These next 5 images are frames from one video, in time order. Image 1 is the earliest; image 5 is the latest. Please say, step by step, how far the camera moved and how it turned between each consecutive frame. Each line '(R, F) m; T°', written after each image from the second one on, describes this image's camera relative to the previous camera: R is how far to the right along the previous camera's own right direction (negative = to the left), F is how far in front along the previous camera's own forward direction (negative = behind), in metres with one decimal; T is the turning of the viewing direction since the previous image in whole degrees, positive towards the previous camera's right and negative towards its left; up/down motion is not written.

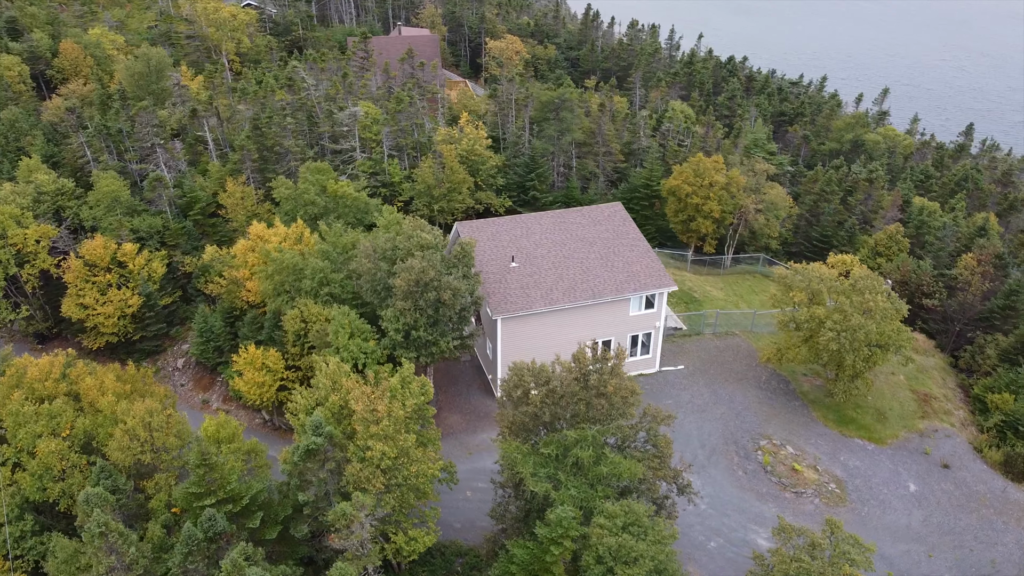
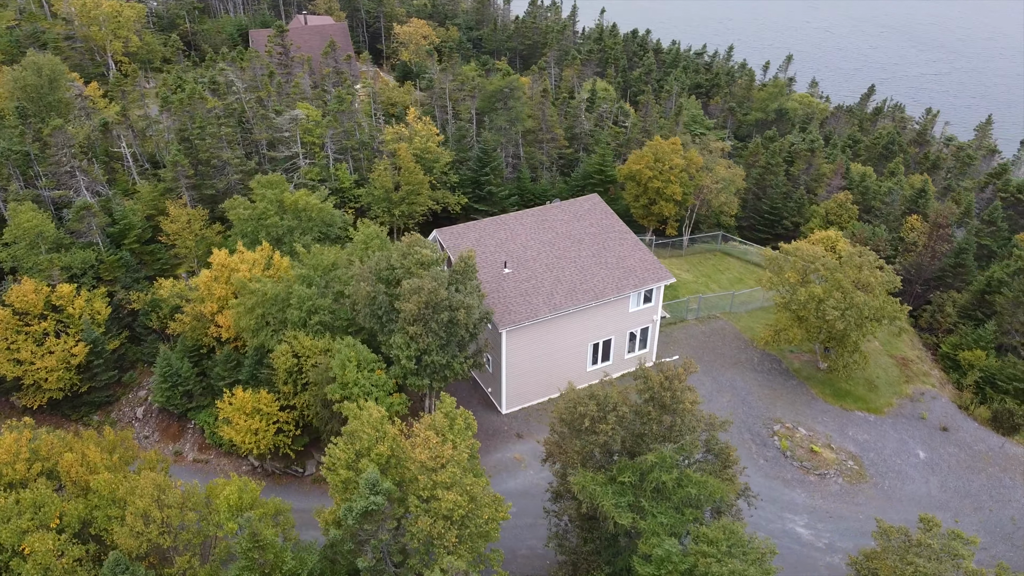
(-4.3, +2.0) m; +9°
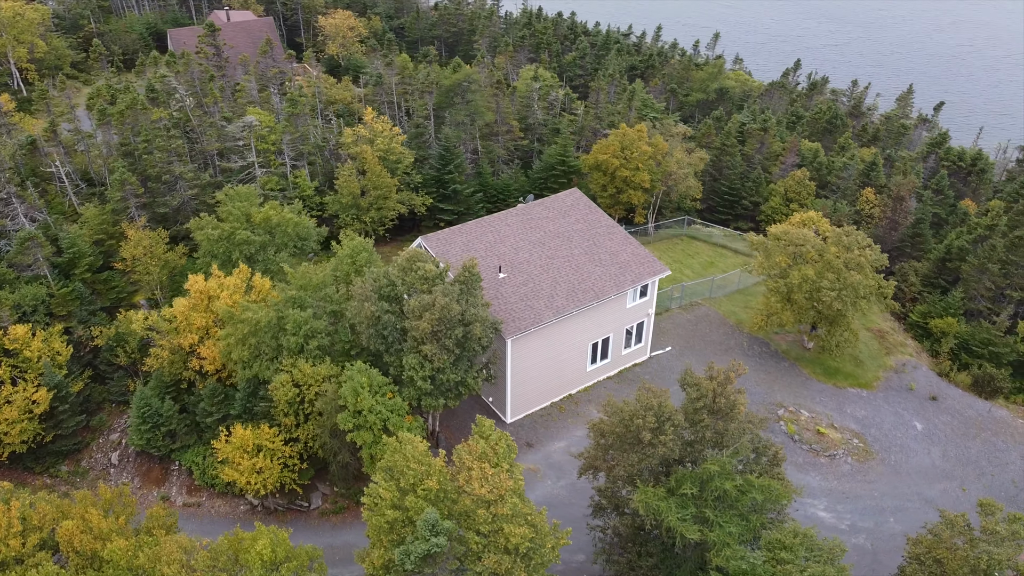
(-3.1, +1.3) m; +6°
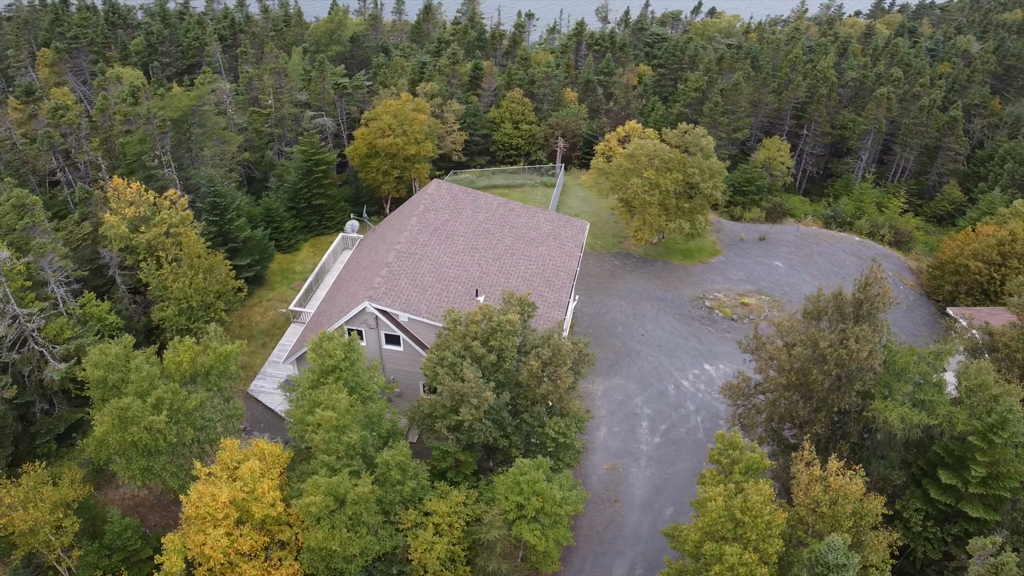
(-13.3, +7.8) m; +34°
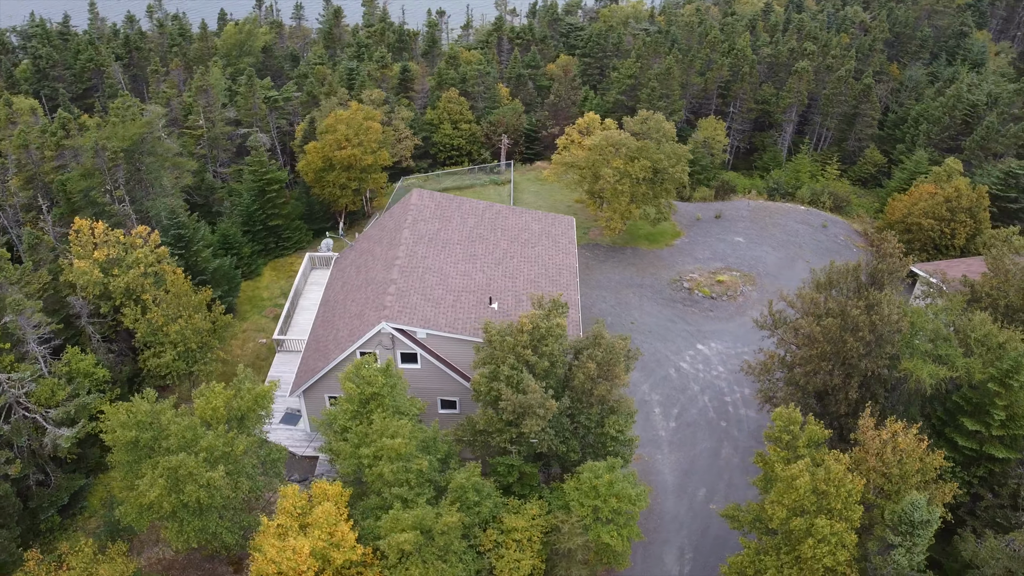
(-3.9, +0.6) m; +8°
